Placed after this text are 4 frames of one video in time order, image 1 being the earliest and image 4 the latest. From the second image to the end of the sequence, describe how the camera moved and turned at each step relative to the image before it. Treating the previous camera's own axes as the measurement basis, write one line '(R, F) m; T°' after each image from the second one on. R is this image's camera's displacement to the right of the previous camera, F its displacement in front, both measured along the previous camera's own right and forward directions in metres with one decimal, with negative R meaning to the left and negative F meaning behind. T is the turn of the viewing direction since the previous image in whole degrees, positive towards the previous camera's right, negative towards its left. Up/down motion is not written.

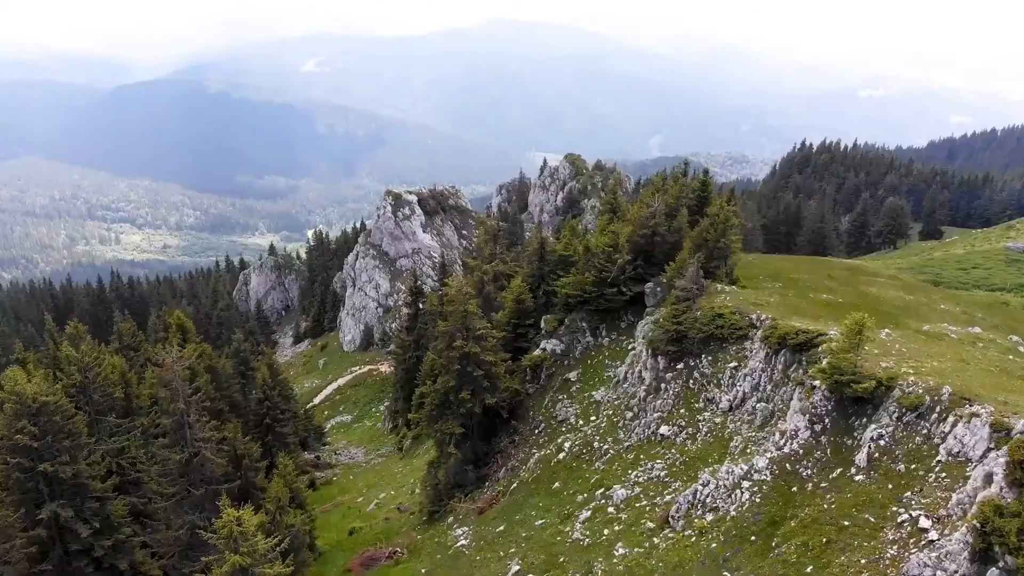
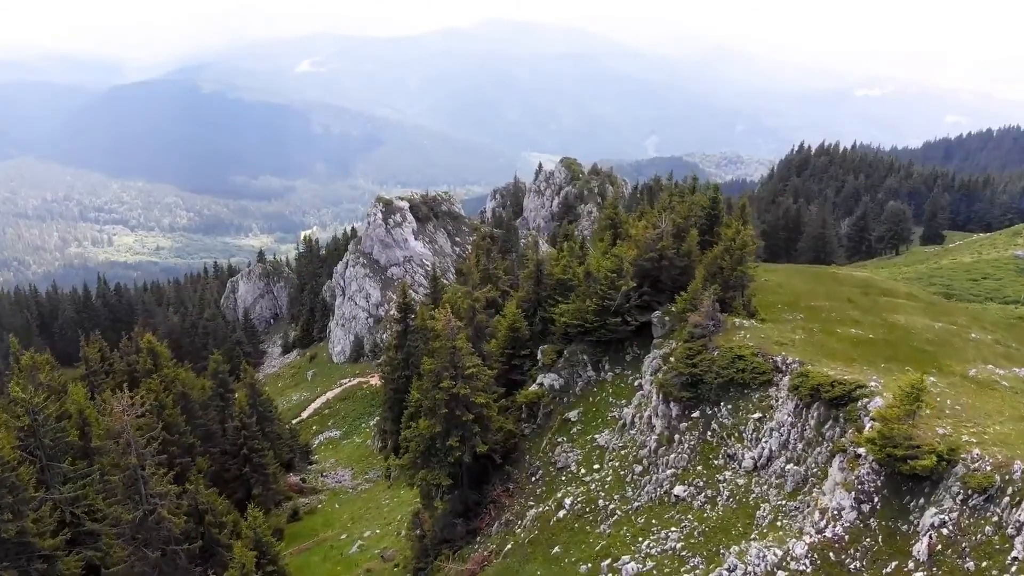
(+0.1, +3.1) m; 0°
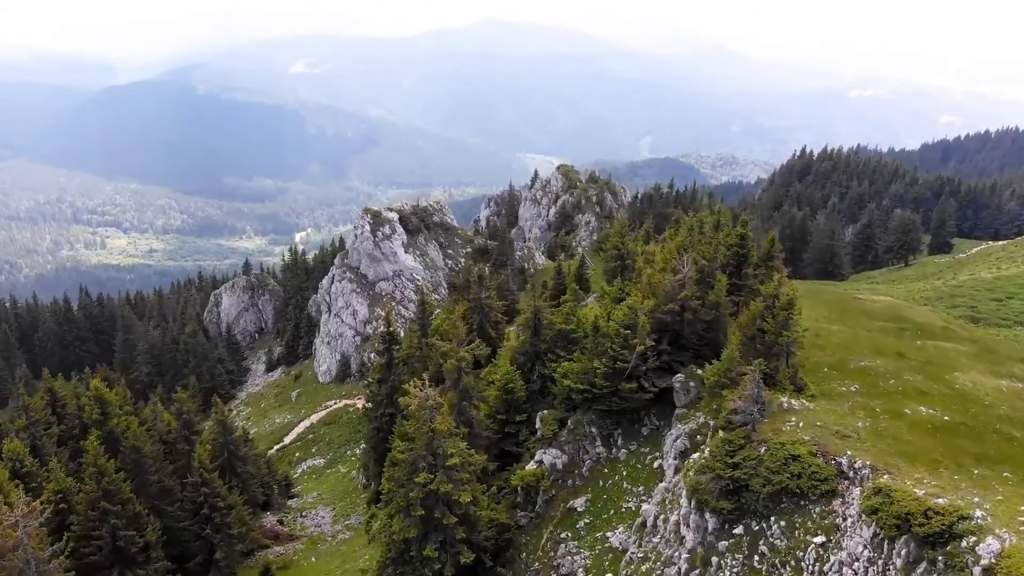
(+0.1, +5.1) m; 0°
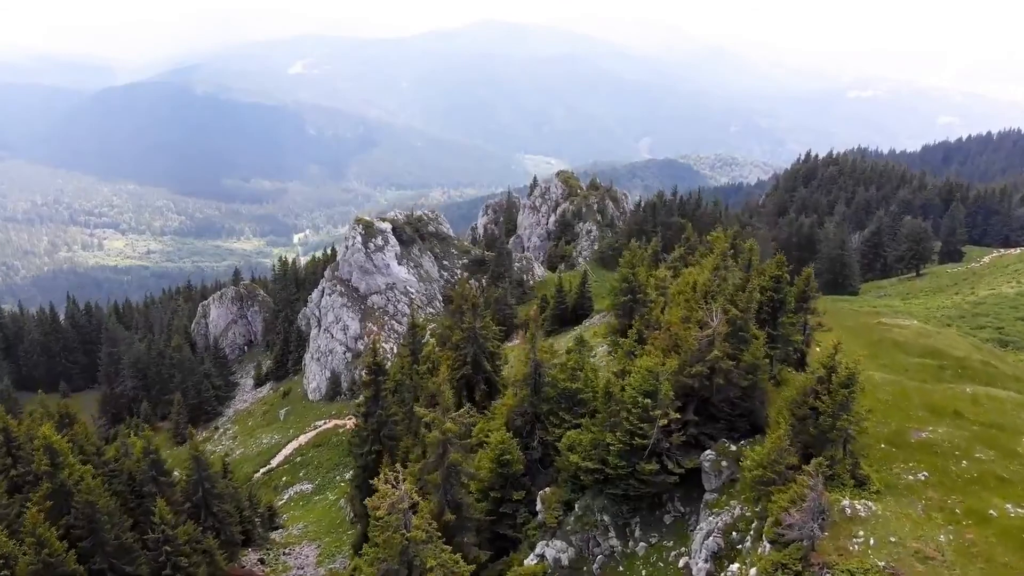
(+0.1, +4.2) m; 0°
